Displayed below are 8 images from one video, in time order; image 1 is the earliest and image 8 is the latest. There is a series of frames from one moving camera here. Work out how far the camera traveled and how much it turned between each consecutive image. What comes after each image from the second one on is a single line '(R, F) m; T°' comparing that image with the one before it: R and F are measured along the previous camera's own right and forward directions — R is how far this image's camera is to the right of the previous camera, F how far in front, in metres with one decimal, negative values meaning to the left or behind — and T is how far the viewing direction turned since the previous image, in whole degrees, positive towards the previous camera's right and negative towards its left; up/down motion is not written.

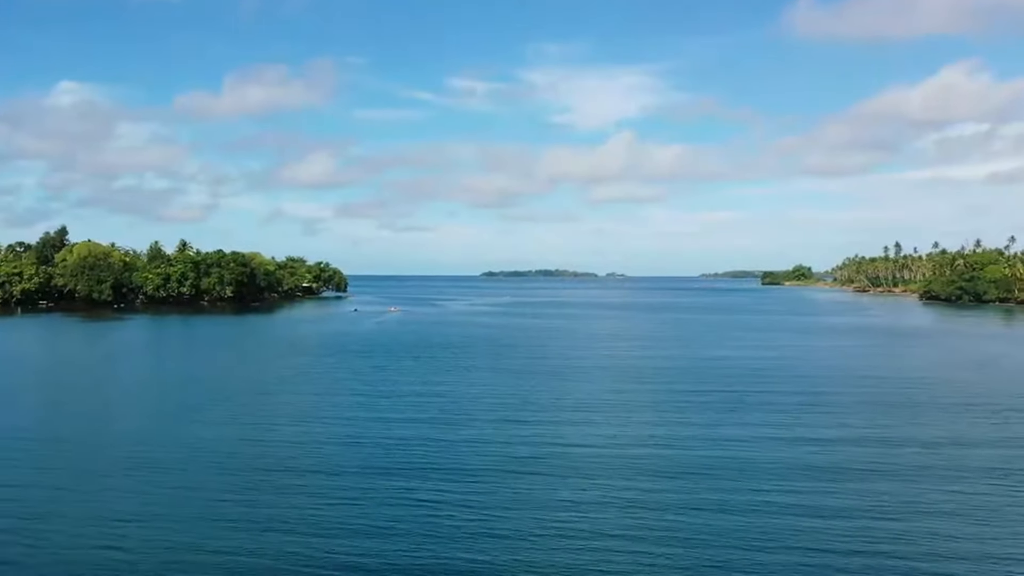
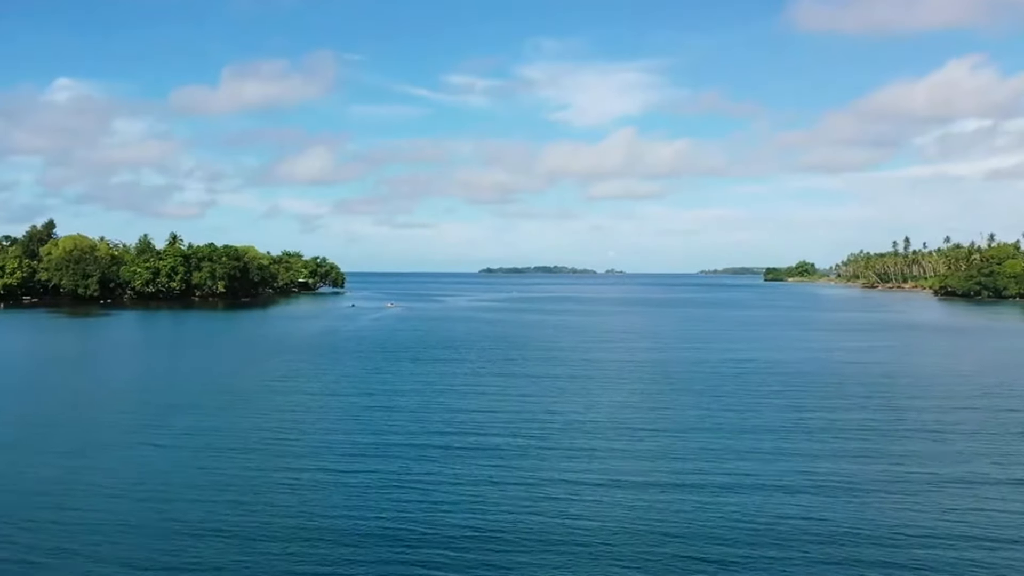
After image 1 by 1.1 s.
(-0.5, +3.2) m; 0°
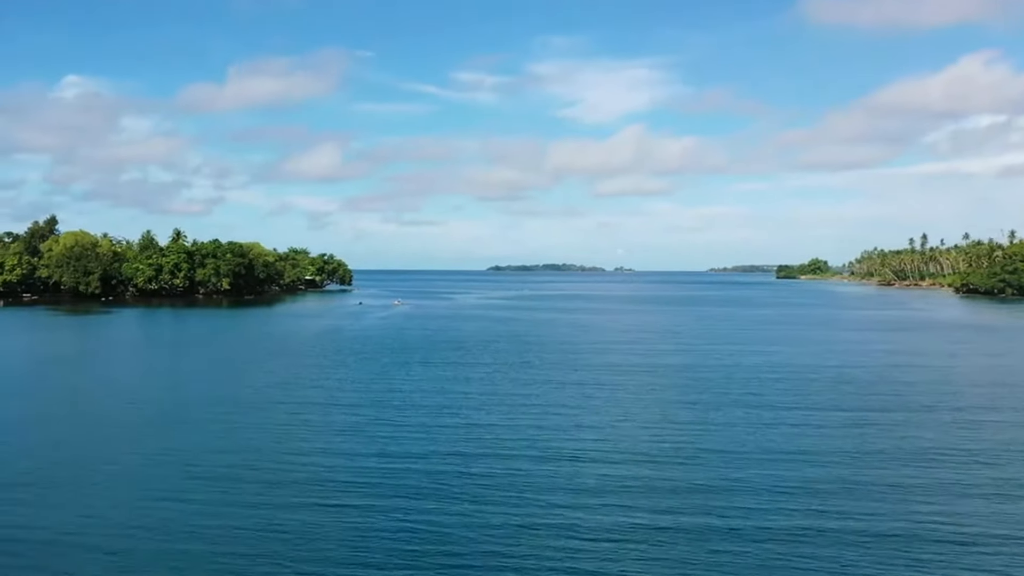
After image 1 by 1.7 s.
(-0.4, +2.2) m; -1°
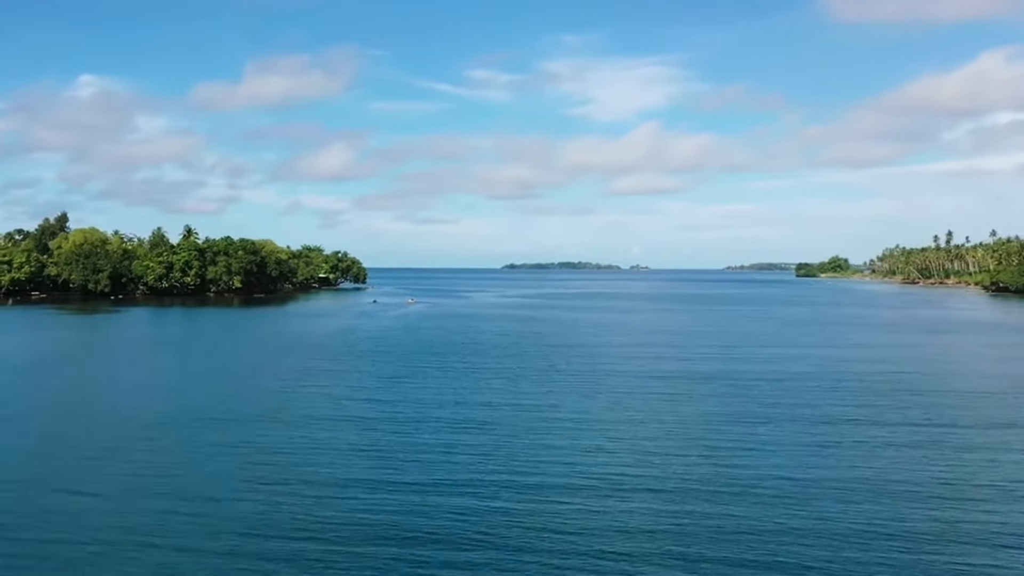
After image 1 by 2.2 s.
(-0.3, +2.0) m; -1°
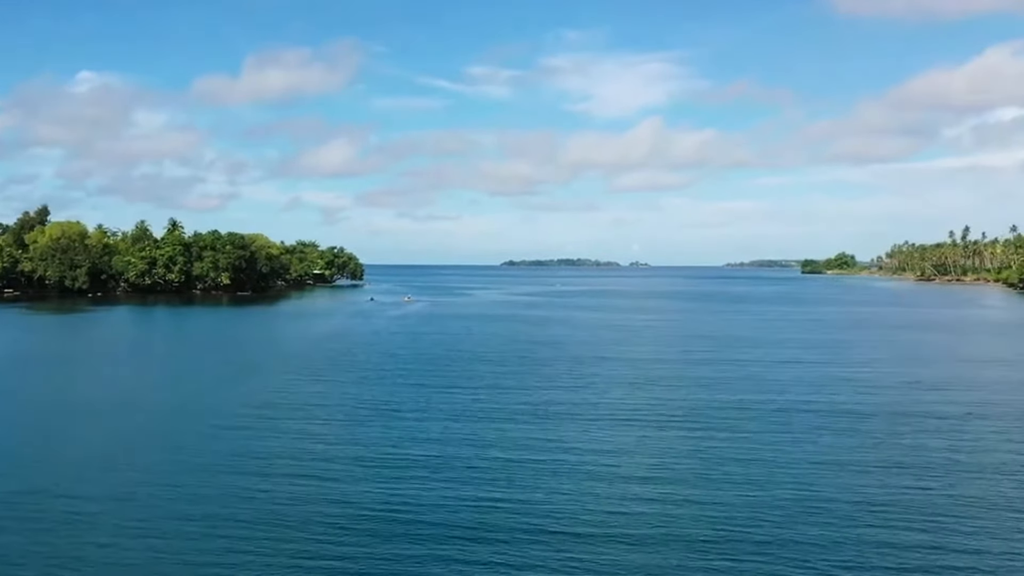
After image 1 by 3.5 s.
(-0.6, +4.7) m; 0°
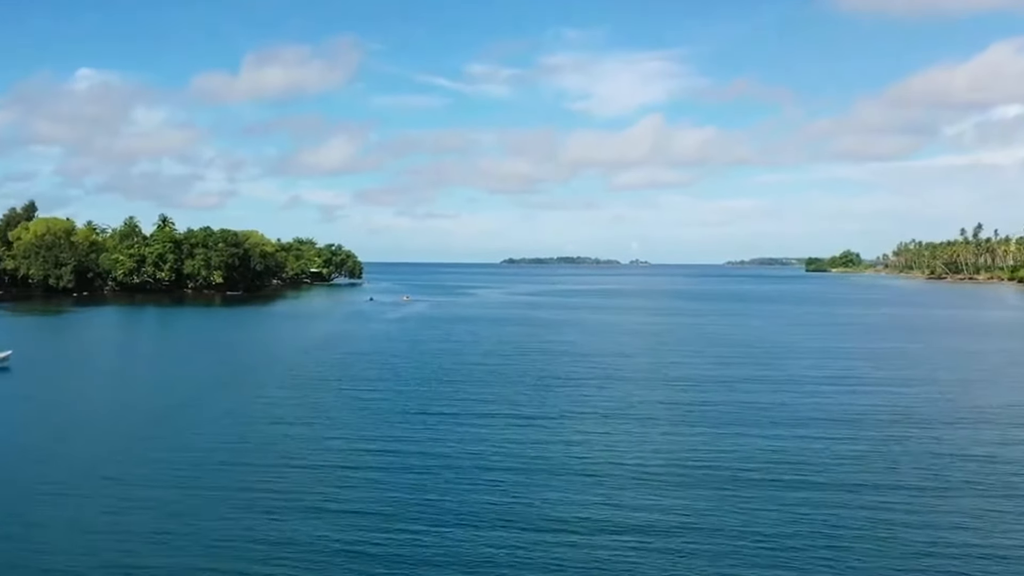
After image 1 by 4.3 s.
(-0.5, +3.0) m; 0°
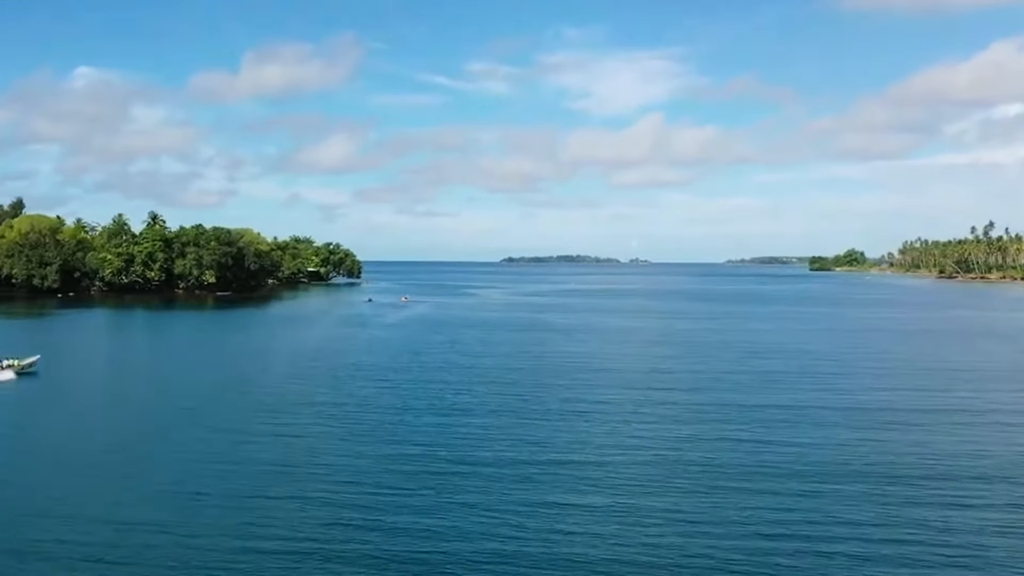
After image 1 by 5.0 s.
(-0.4, +2.7) m; 0°
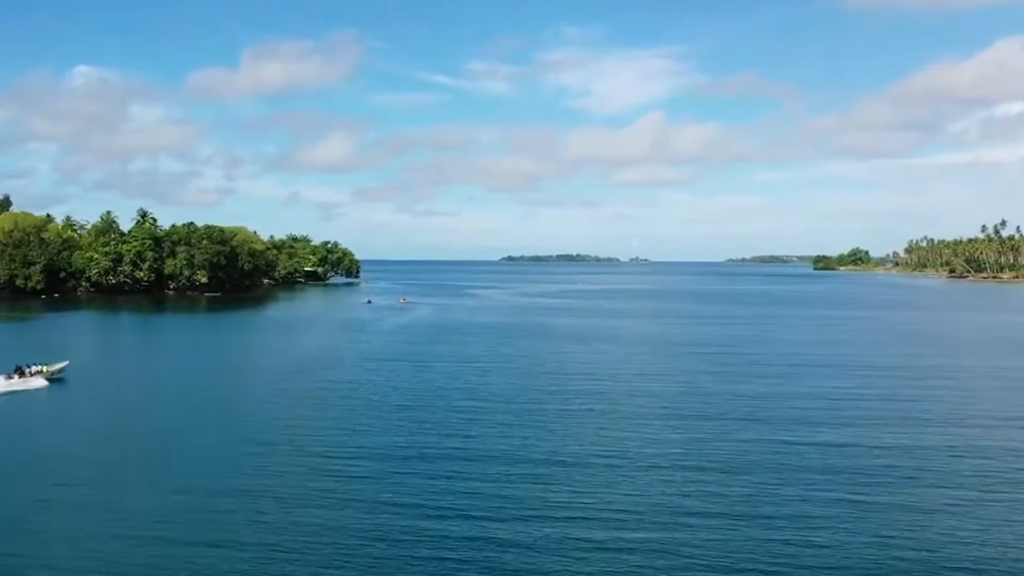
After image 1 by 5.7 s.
(-0.4, +2.7) m; 0°
